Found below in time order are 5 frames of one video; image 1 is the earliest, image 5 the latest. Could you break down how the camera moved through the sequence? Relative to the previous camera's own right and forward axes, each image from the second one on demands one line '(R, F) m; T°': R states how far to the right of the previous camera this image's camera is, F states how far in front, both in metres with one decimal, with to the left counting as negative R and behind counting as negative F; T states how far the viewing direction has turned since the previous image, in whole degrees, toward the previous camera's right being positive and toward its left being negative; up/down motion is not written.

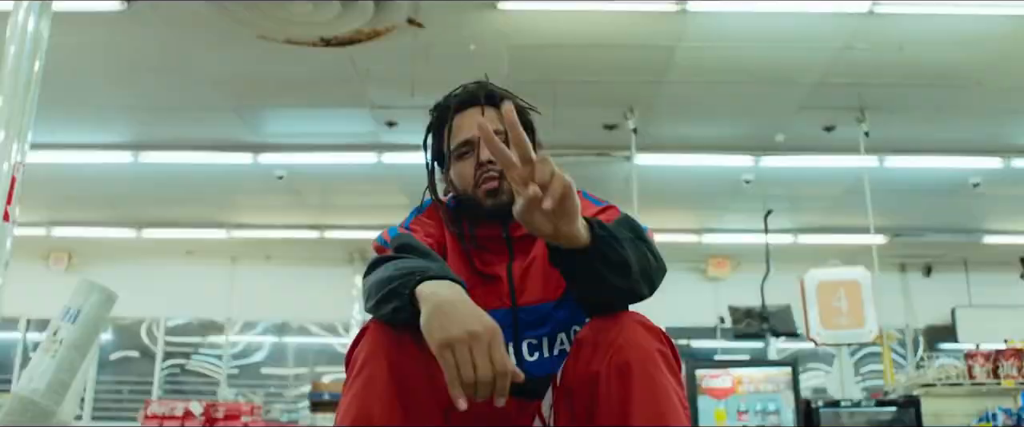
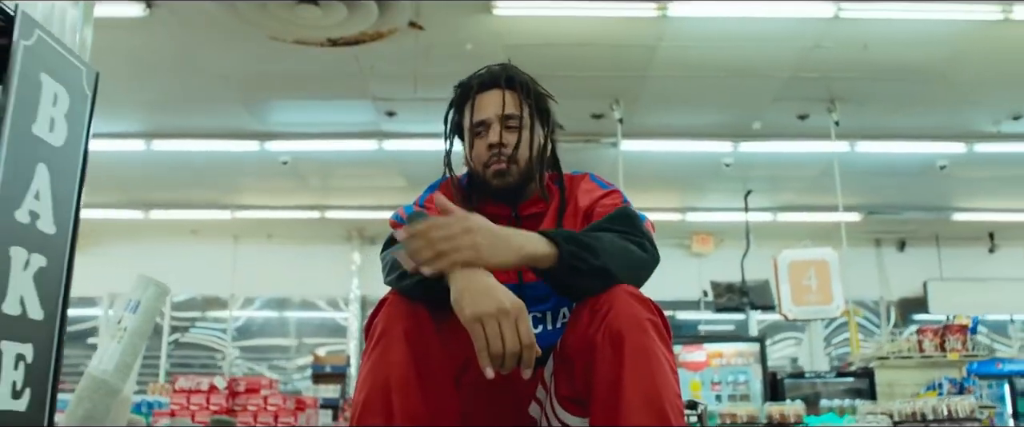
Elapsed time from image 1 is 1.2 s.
(0.0, -0.4) m; +1°
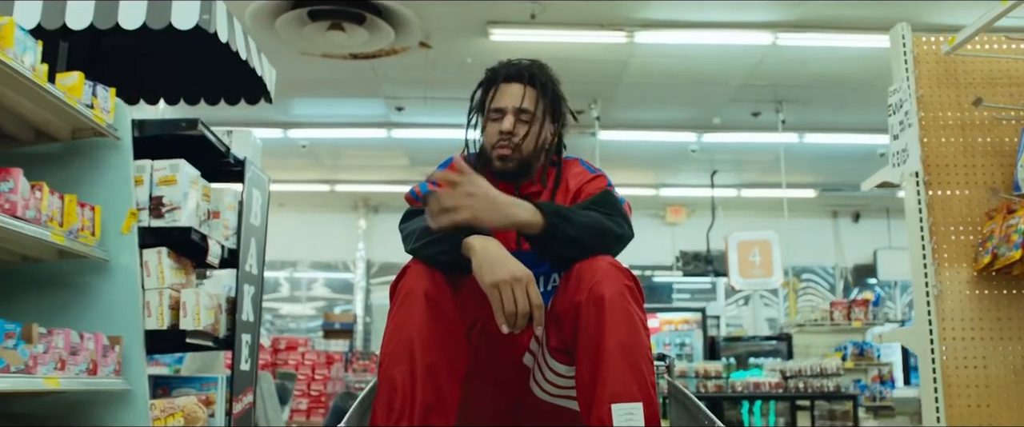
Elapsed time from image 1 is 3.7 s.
(0.0, -0.9) m; +1°
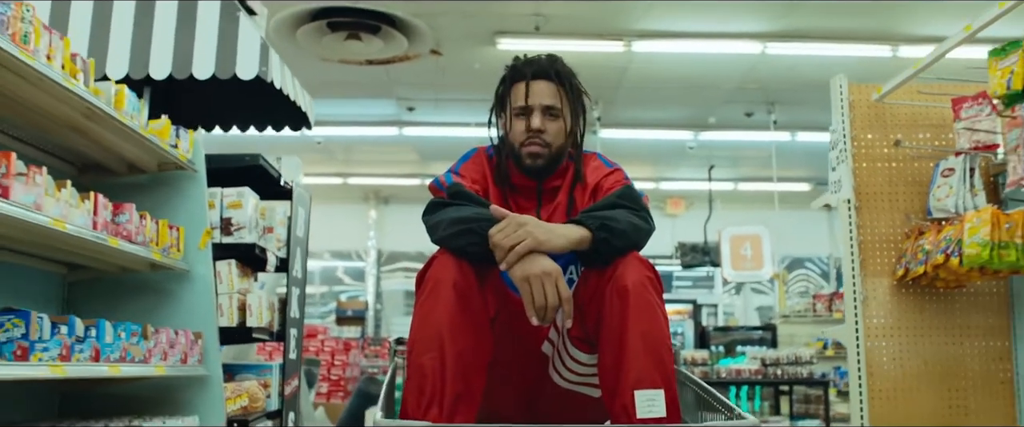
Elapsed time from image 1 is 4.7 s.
(0.0, -0.4) m; 0°
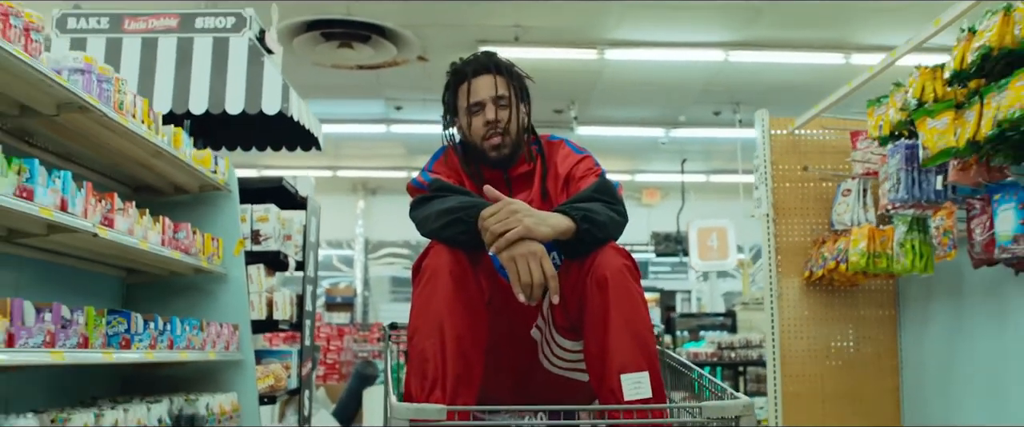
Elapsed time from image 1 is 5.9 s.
(0.0, -0.4) m; +1°
